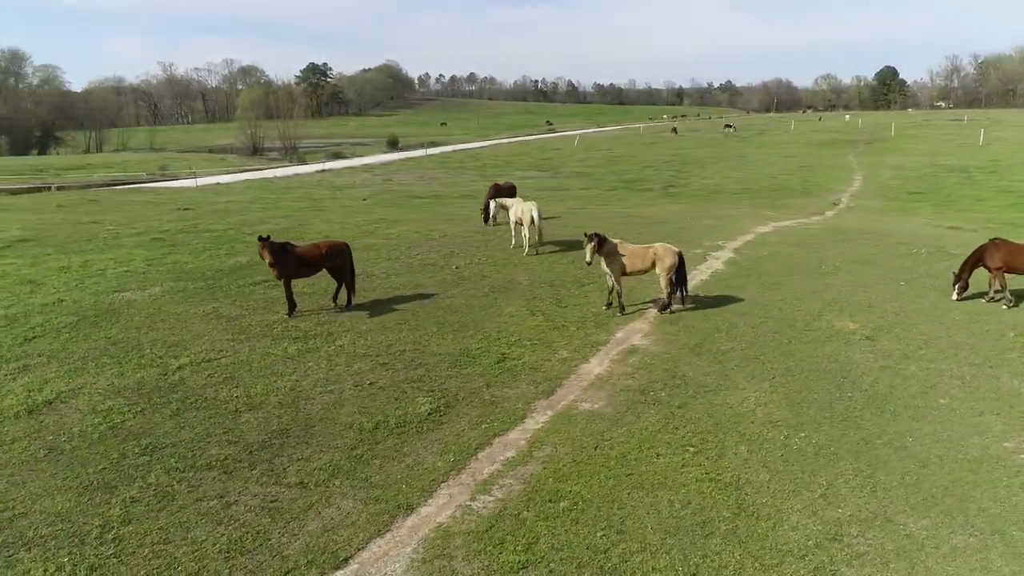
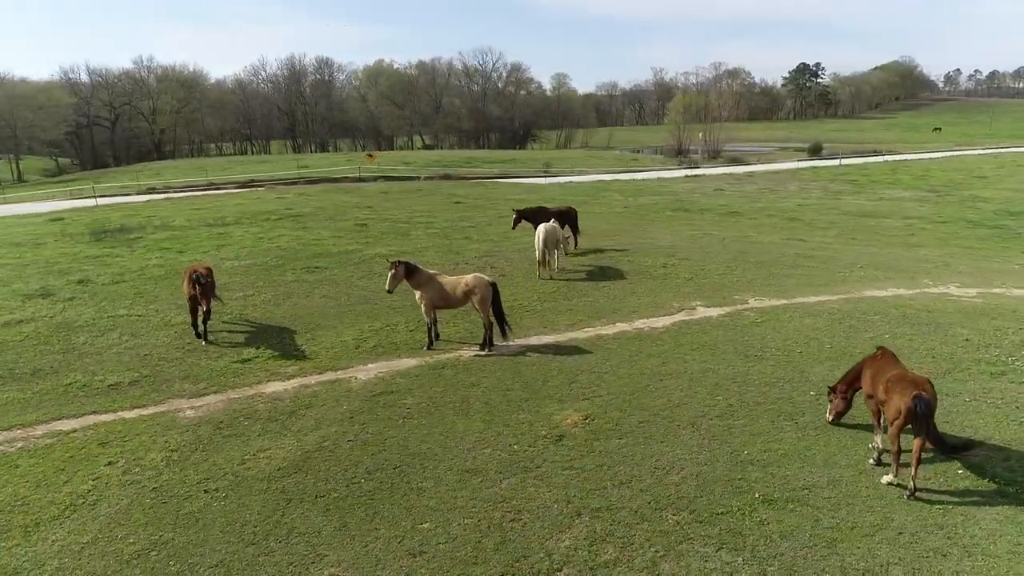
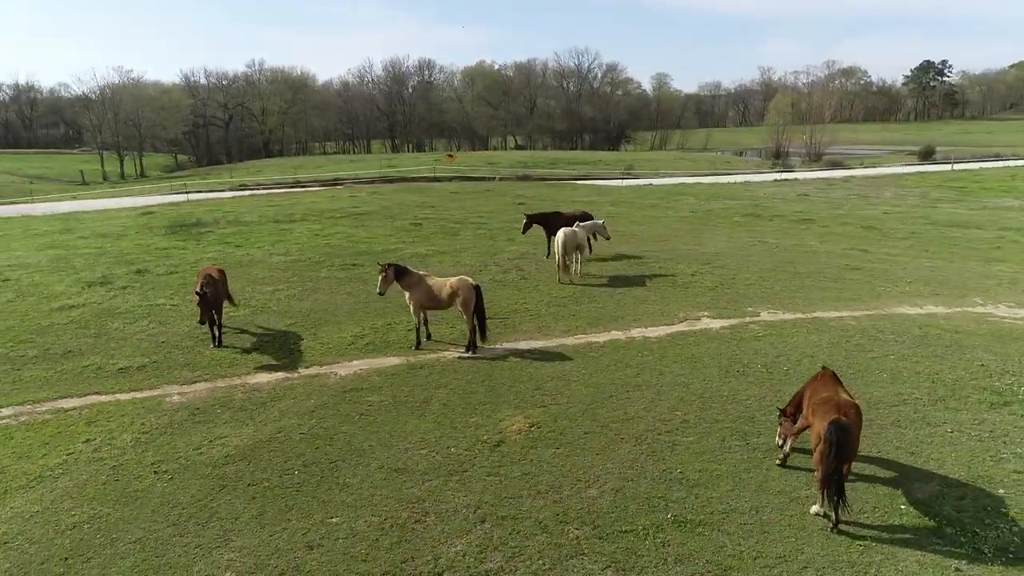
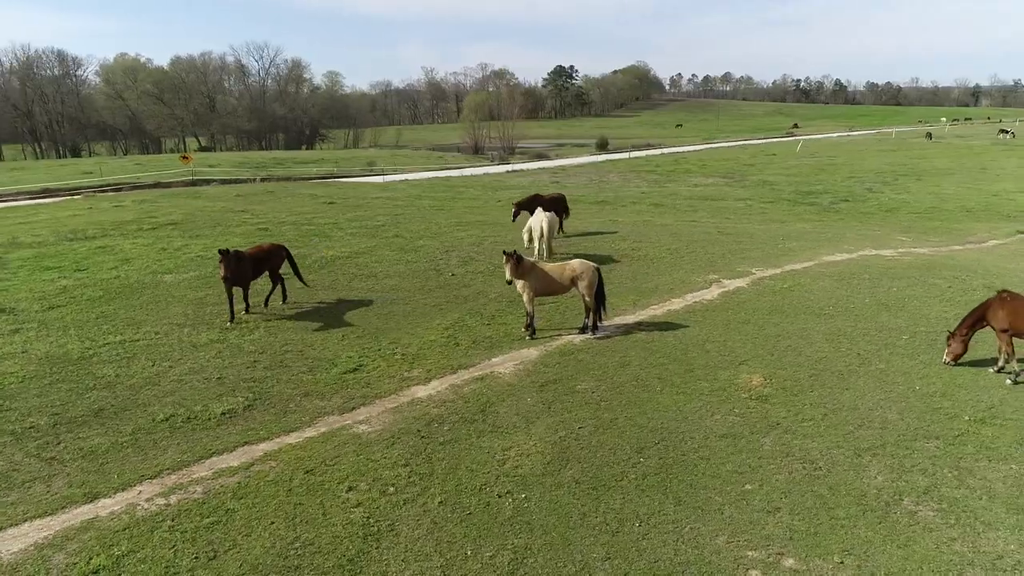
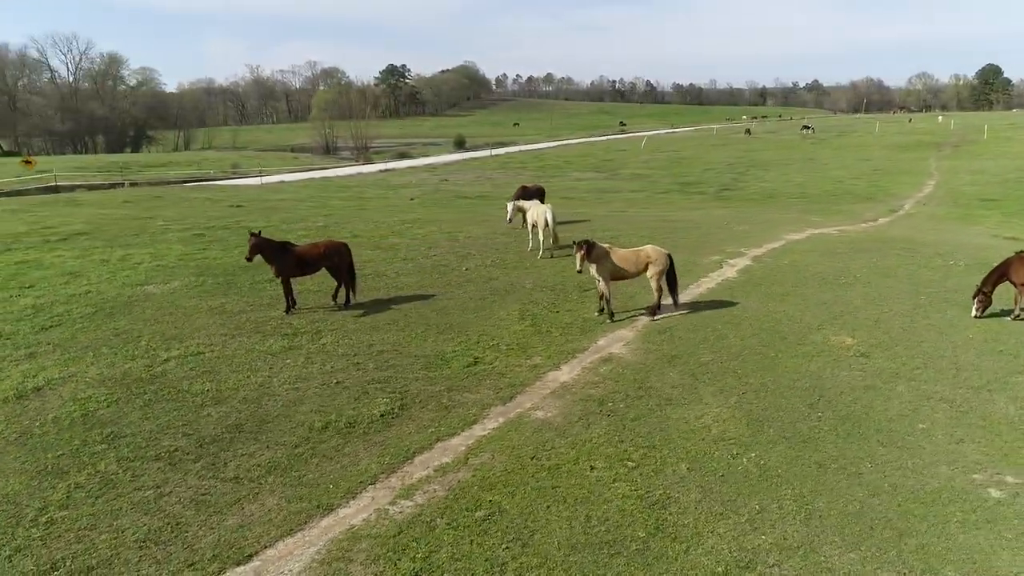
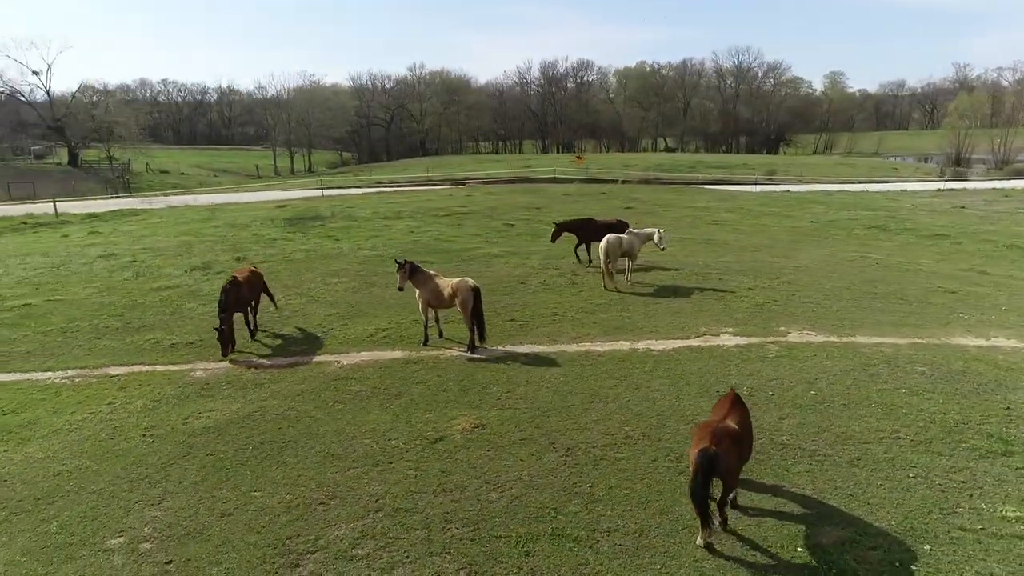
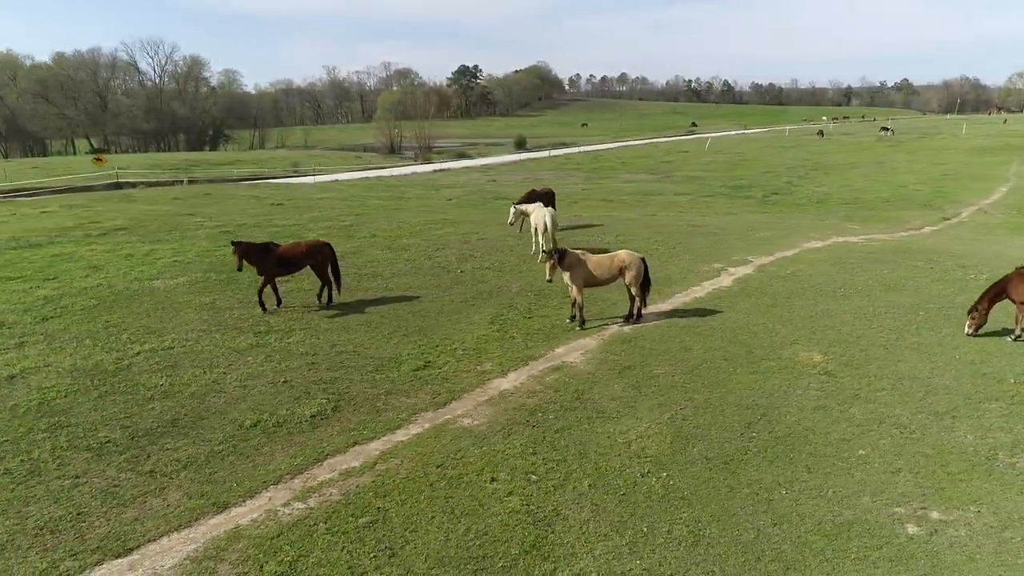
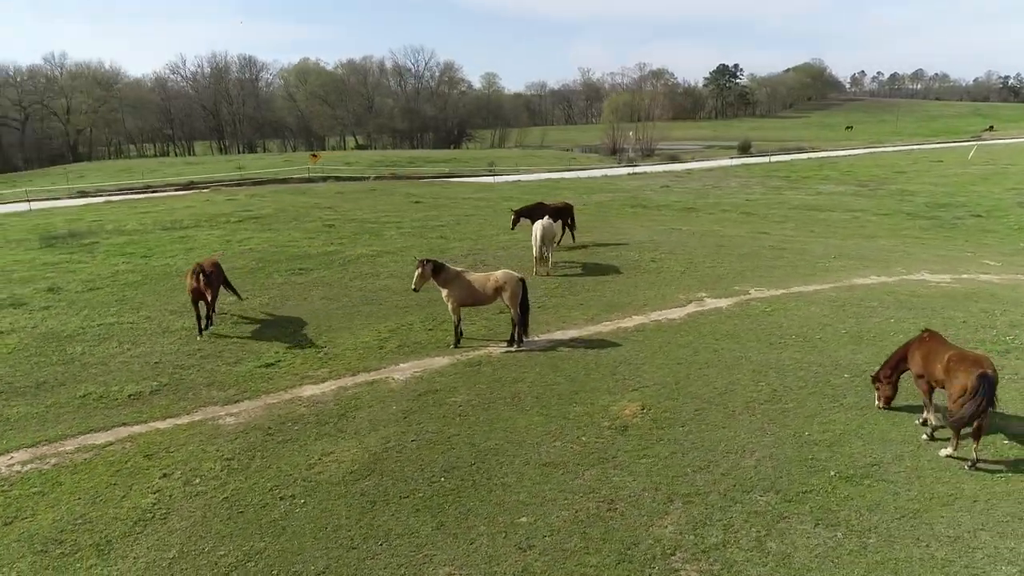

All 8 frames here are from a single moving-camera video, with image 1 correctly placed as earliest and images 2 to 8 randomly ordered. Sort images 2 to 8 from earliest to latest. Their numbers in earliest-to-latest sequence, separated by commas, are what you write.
5, 7, 4, 8, 2, 3, 6
